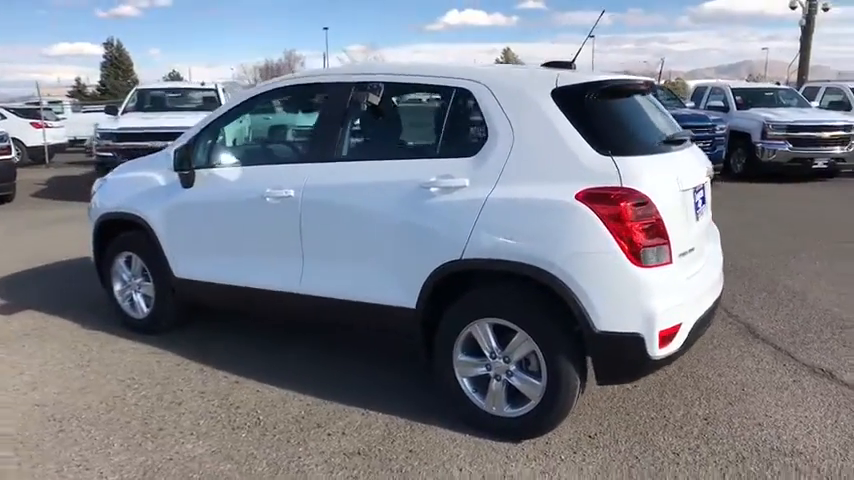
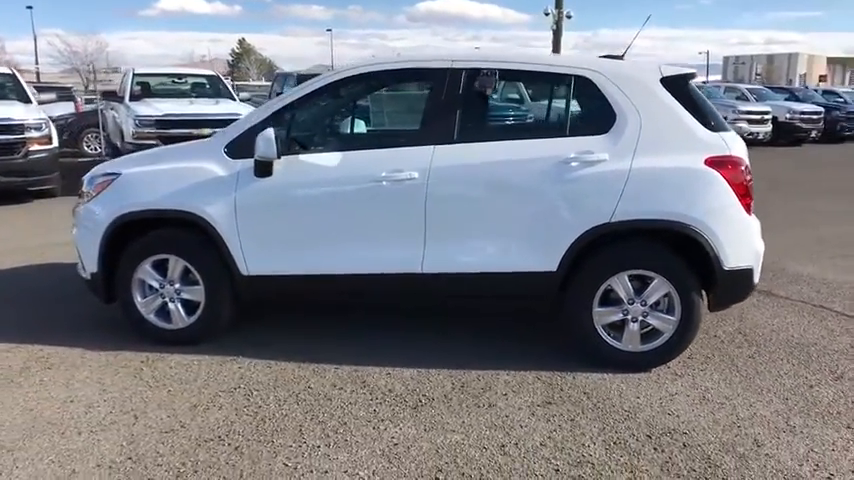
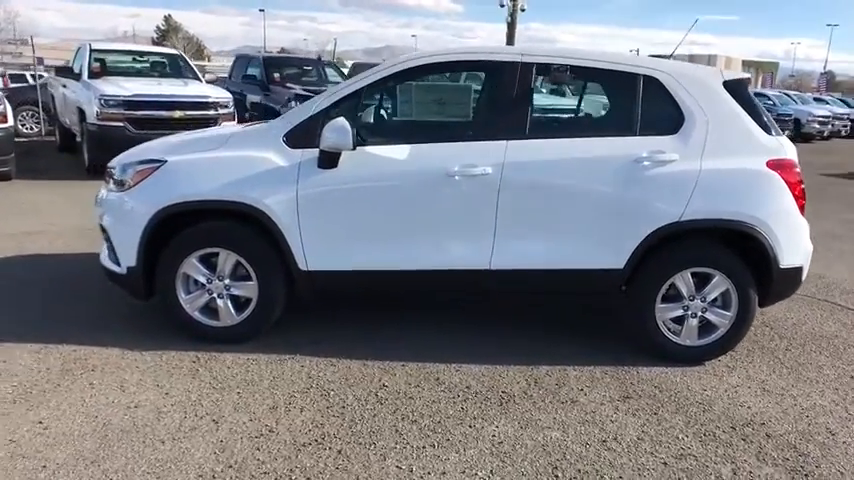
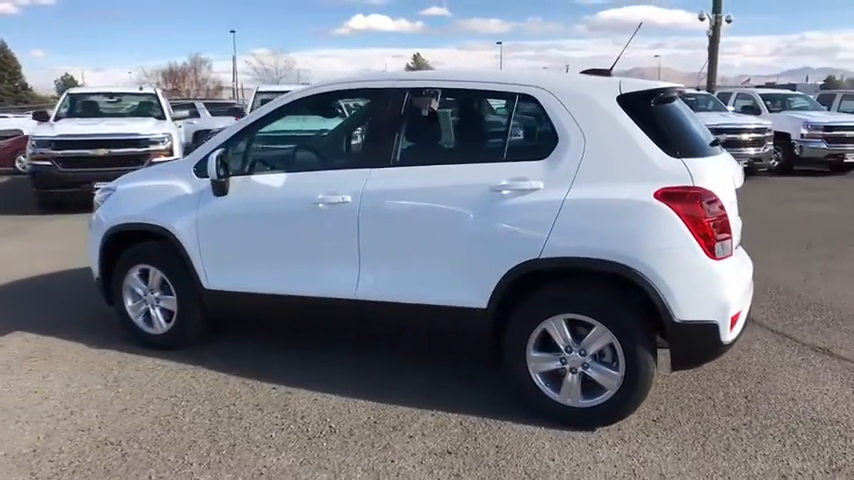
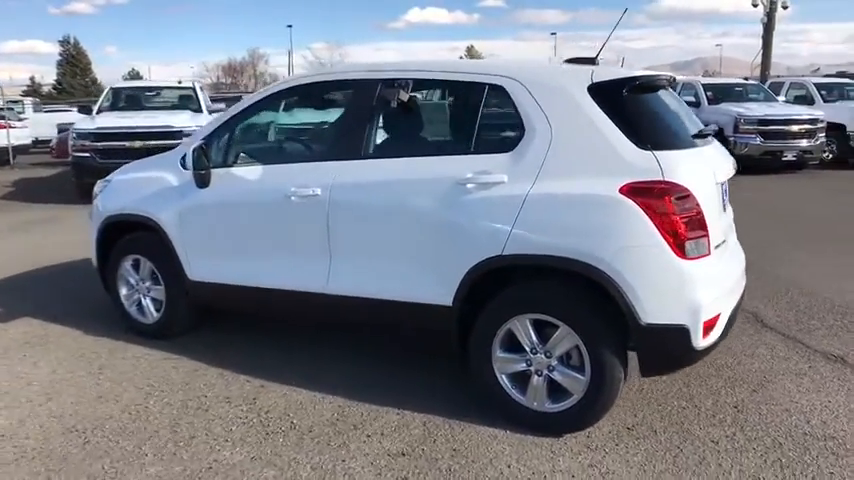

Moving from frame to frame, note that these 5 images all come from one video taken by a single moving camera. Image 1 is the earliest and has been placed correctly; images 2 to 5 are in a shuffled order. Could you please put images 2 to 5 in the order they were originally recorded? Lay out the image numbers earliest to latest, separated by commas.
5, 4, 2, 3
